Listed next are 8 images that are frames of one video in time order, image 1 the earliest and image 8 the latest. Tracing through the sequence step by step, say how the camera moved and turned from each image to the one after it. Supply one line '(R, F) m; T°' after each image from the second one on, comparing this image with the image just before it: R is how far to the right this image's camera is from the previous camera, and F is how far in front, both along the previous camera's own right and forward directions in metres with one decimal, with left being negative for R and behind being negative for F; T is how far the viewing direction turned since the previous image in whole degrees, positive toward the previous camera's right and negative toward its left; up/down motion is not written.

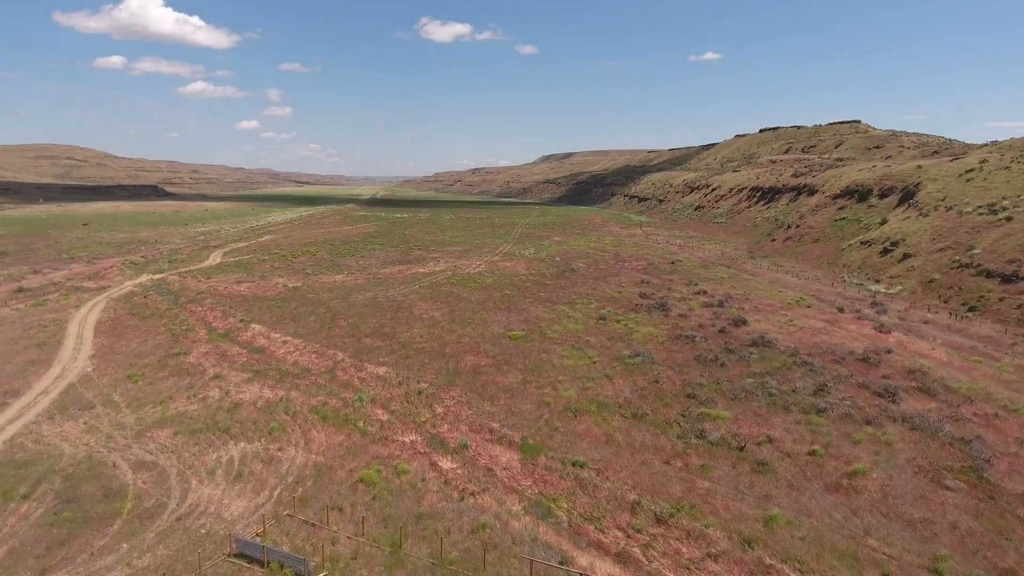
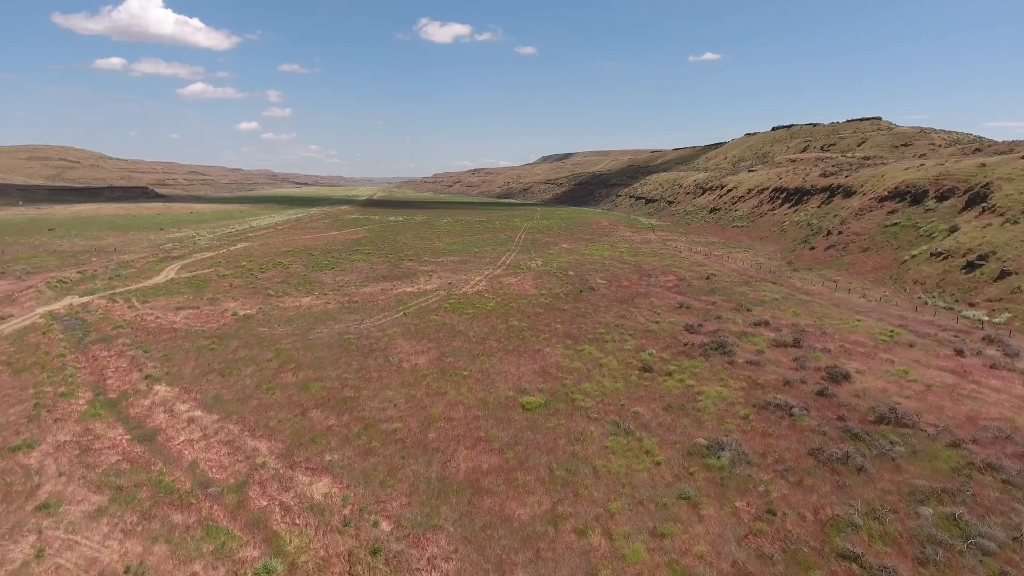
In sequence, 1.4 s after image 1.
(-0.4, +7.5) m; 0°
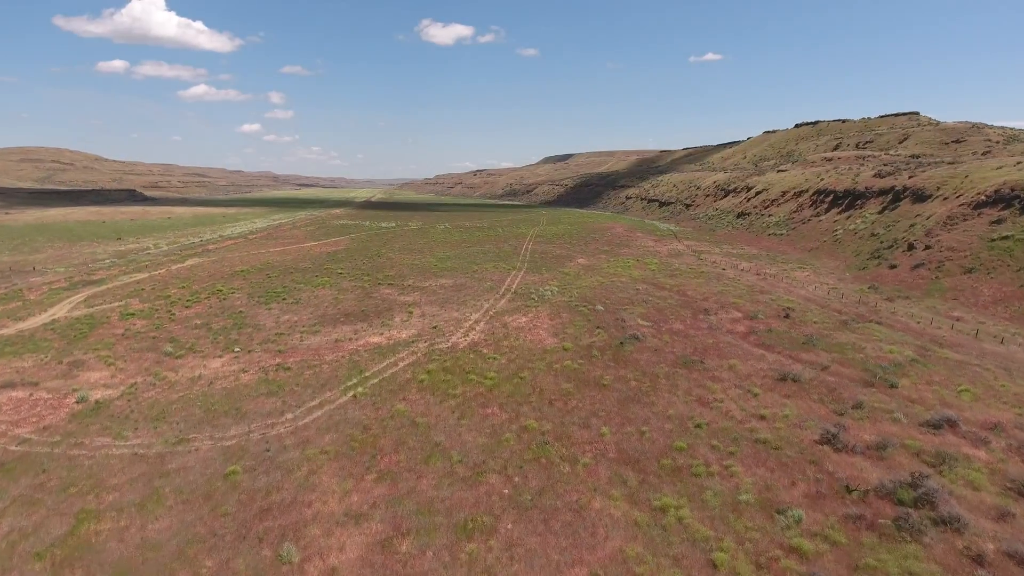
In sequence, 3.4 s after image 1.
(-0.3, +10.8) m; 0°
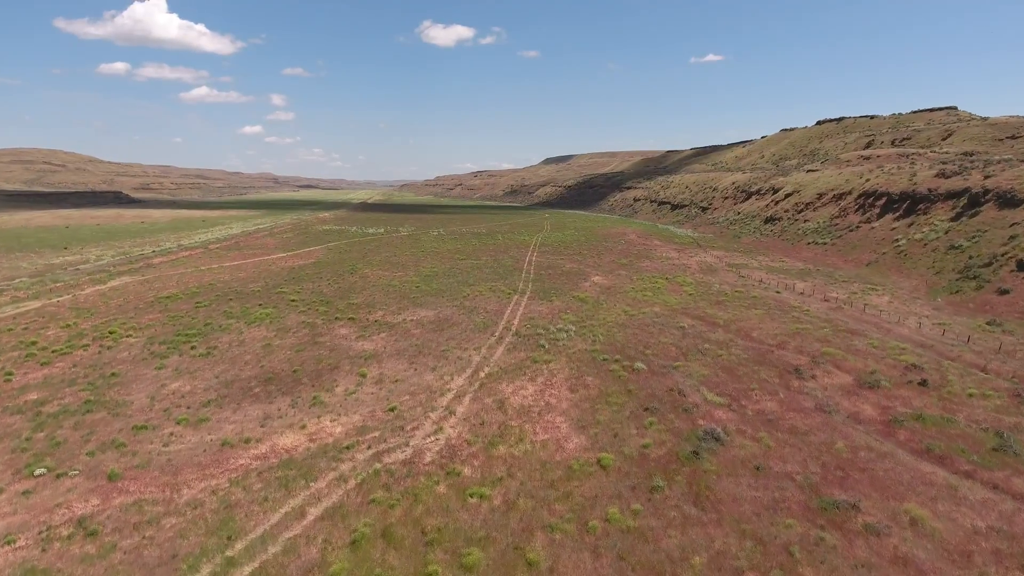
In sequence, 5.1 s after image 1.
(0.0, +9.9) m; 0°
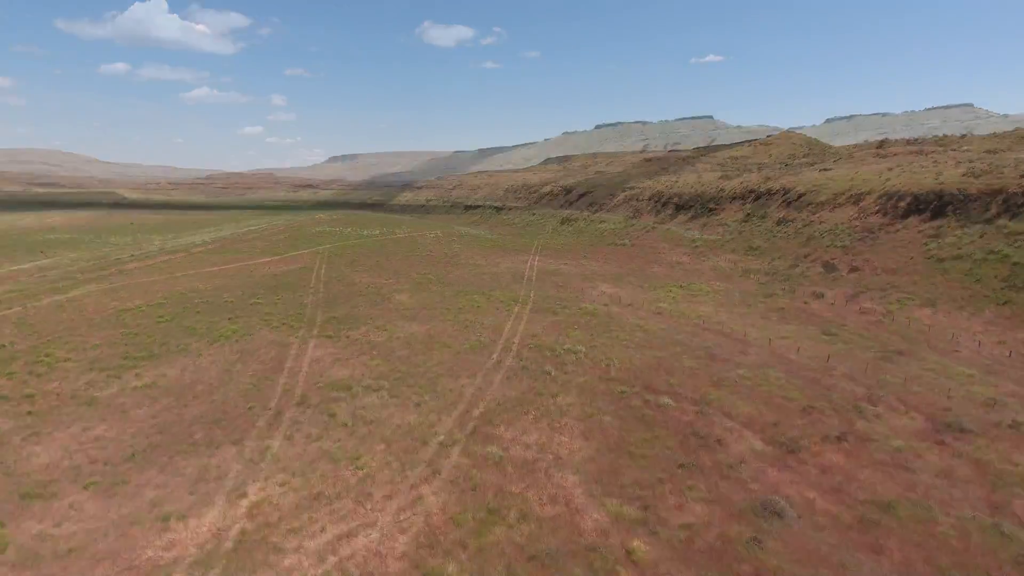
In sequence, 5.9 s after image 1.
(+0.1, +3.8) m; -5°
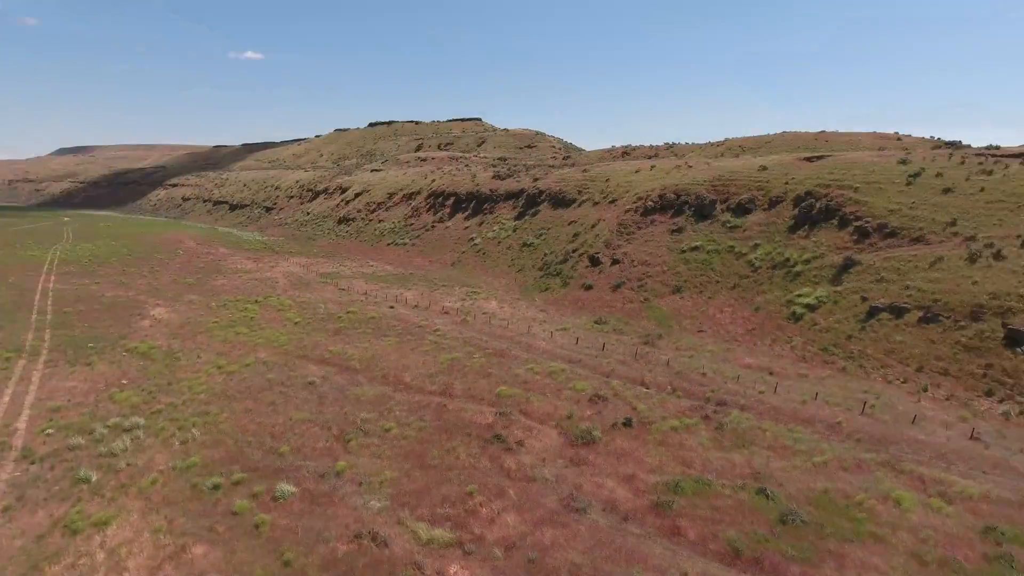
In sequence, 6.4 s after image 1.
(-0.2, +1.1) m; +19°
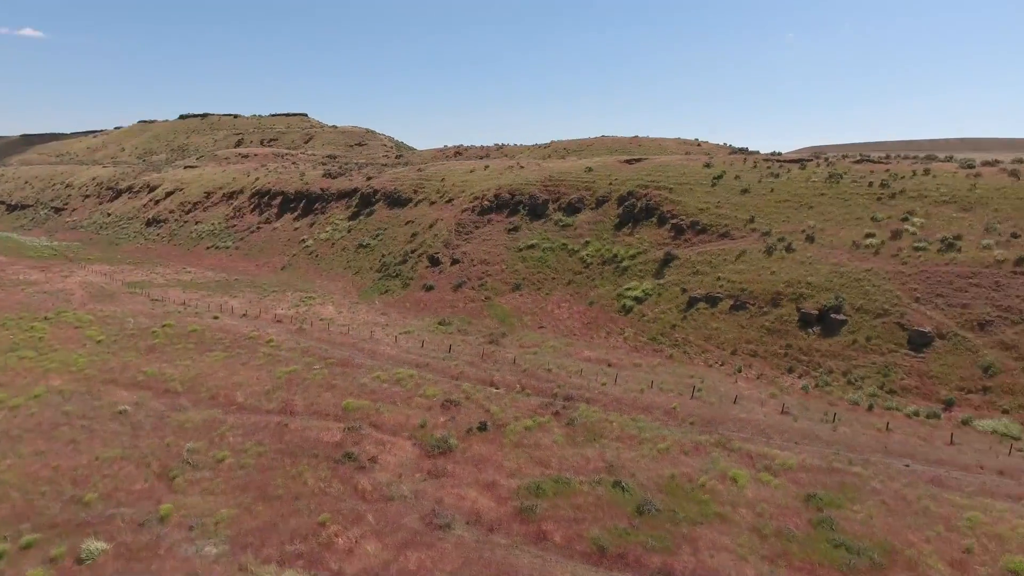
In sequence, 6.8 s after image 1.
(-0.3, +0.8) m; +14°
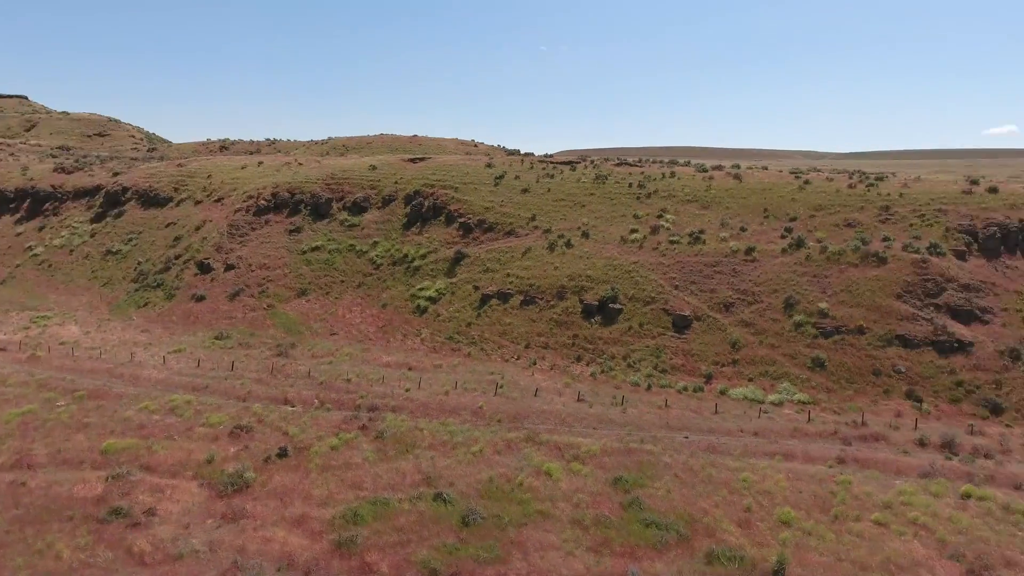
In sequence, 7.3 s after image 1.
(-0.5, +1.0) m; +19°
